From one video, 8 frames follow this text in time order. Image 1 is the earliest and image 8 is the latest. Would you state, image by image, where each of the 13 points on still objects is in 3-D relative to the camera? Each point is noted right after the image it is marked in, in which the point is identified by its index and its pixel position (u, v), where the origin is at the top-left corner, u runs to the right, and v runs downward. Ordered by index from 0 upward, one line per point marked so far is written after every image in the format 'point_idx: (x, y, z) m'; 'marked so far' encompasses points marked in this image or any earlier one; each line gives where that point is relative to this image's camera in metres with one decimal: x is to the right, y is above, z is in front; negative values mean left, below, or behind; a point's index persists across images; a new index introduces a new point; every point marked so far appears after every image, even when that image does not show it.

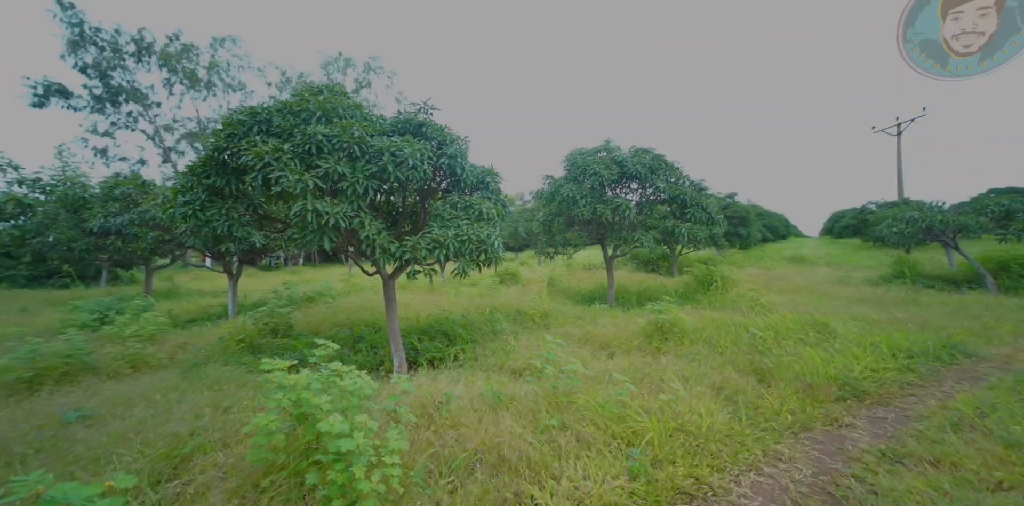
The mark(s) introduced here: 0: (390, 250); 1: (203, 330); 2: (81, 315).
0: (-1.2, 0.0, +4.2) m
1: (-4.6, -1.1, +6.4) m
2: (-6.8, -0.9, +6.7) m
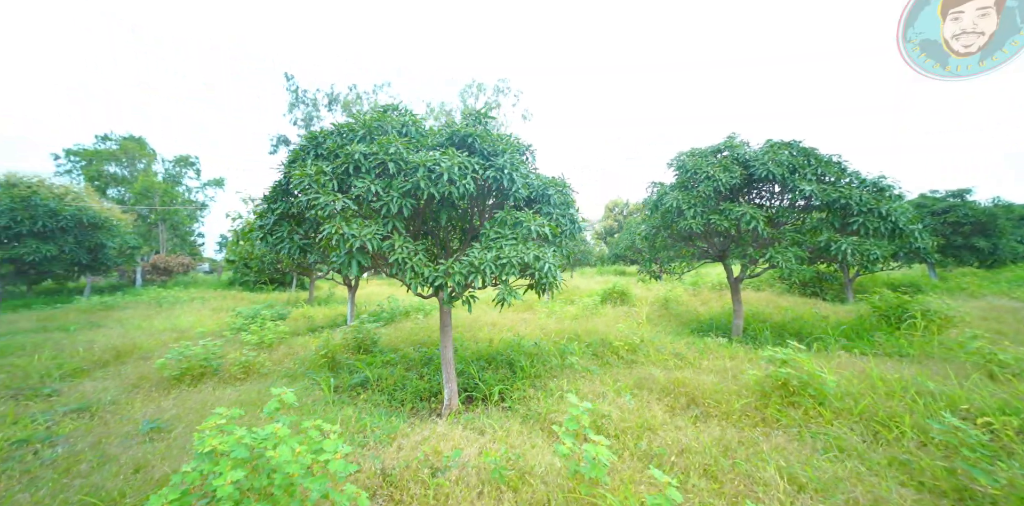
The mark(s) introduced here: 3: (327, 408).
0: (-0.8, -0.2, +3.8) m
1: (-3.3, -1.4, +7.0) m
2: (-5.1, -1.2, +8.0) m
3: (-1.8, -1.5, +4.2) m
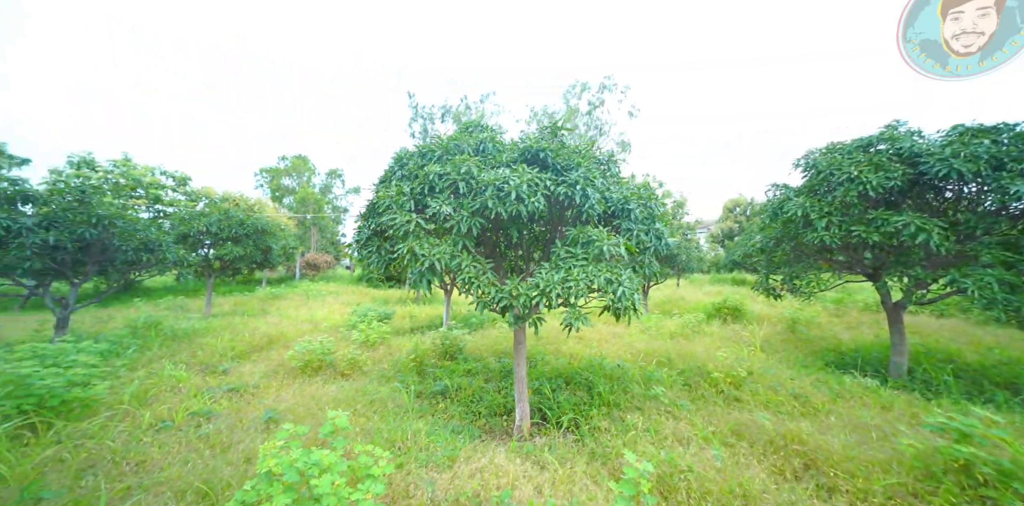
0: (-0.2, -0.4, +3.7) m
1: (-1.8, -1.5, +7.4) m
2: (-3.3, -1.3, +8.9) m
3: (-1.1, -1.7, +4.4) m
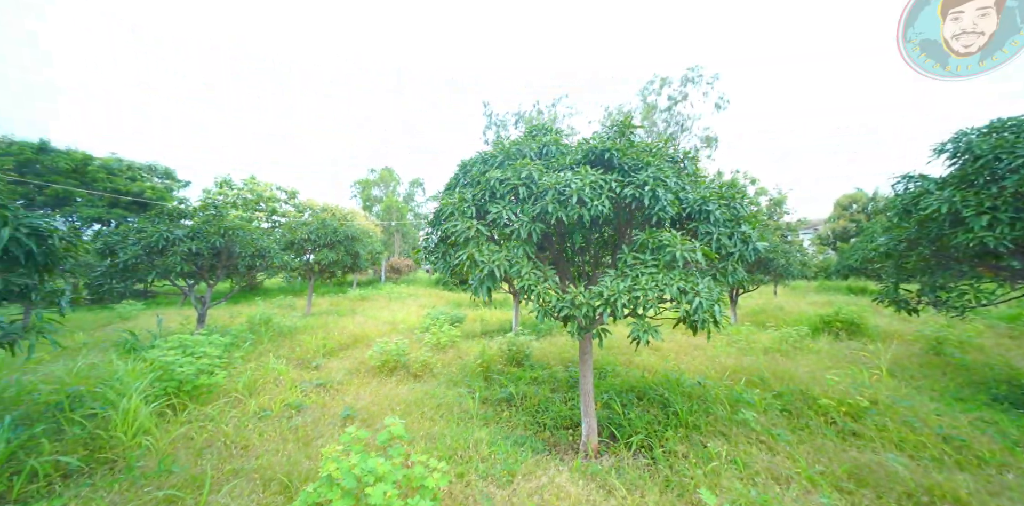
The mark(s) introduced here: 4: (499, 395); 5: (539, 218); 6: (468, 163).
0: (+0.3, -0.4, +3.5) m
1: (-0.5, -1.6, +7.5) m
2: (-1.8, -1.5, +9.2) m
3: (-0.4, -1.8, +4.3) m
4: (-0.1, -1.7, +4.9) m
5: (+0.2, +0.3, +3.6) m
6: (-0.5, +0.9, +4.3) m
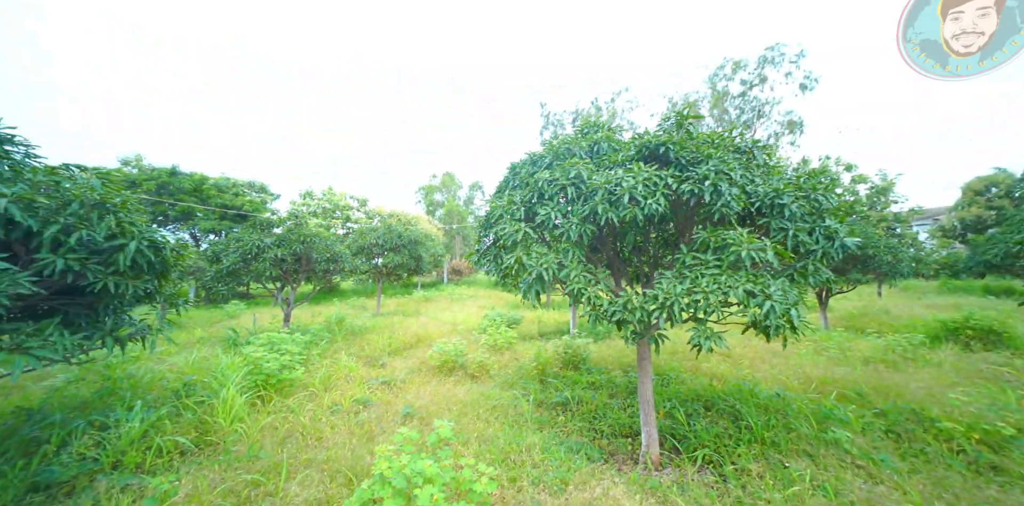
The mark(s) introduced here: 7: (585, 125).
0: (+0.7, -0.4, +3.4) m
1: (+0.5, -1.6, +7.4) m
2: (-0.5, -1.5, +9.3) m
3: (+0.1, -1.8, +4.3) m
4: (+0.5, -1.7, +4.8) m
5: (+0.7, +0.3, +3.5) m
6: (+0.1, +0.9, +4.3) m
7: (+0.8, +1.3, +4.2) m
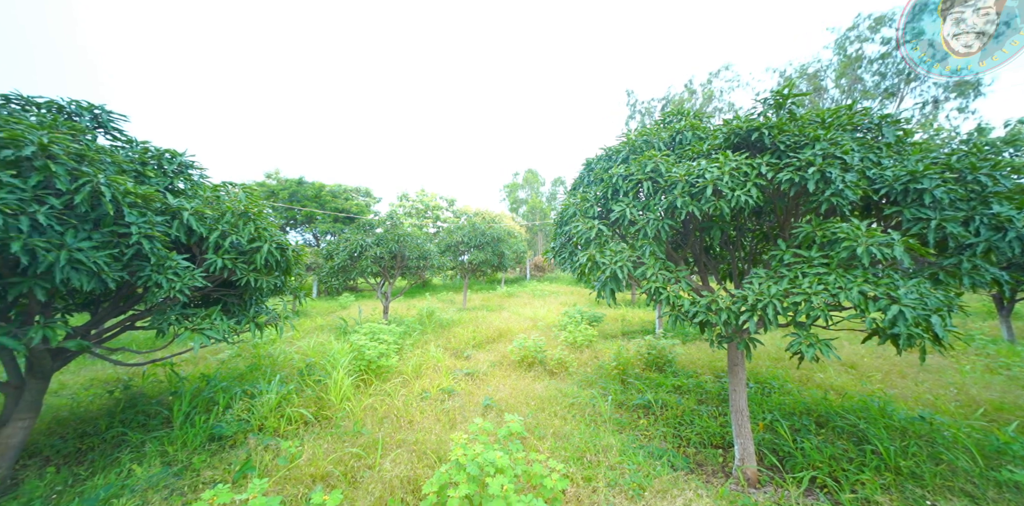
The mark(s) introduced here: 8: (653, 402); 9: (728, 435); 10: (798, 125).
0: (+1.3, -0.4, +3.2) m
1: (+1.8, -1.6, +7.2) m
2: (+1.2, -1.4, +9.2) m
3: (+0.9, -1.7, +4.2) m
4: (+1.4, -1.6, +4.7) m
5: (+1.3, +0.3, +3.3) m
6: (+0.8, +0.9, +4.2) m
7: (+1.5, +1.3, +4.0) m
8: (+1.5, -1.6, +4.6) m
9: (+2.0, -1.7, +4.0) m
10: (+2.2, +1.0, +3.2) m
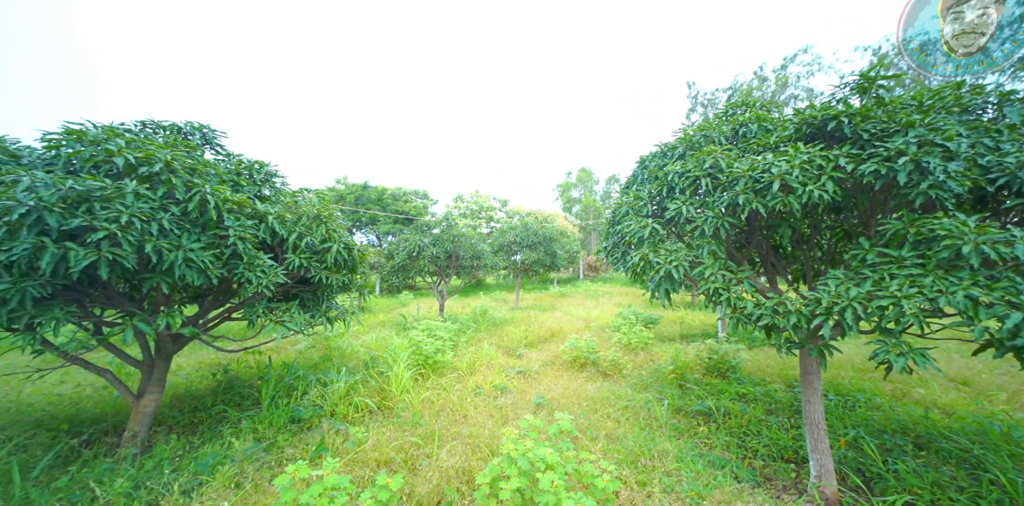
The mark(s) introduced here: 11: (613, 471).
0: (+1.7, -0.4, +3.0) m
1: (+2.7, -1.6, +6.9) m
2: (+2.4, -1.4, +9.0) m
3: (+1.4, -1.7, +4.1) m
4: (+1.9, -1.6, +4.5) m
5: (+1.7, +0.3, +3.2) m
6: (+1.4, +0.9, +4.1) m
7: (+2.0, +1.3, +3.8) m
8: (+2.1, -1.6, +4.4) m
9: (+2.5, -1.7, +3.7) m
10: (+2.5, +1.0, +2.9) m
11: (+0.6, -1.4, +2.7) m
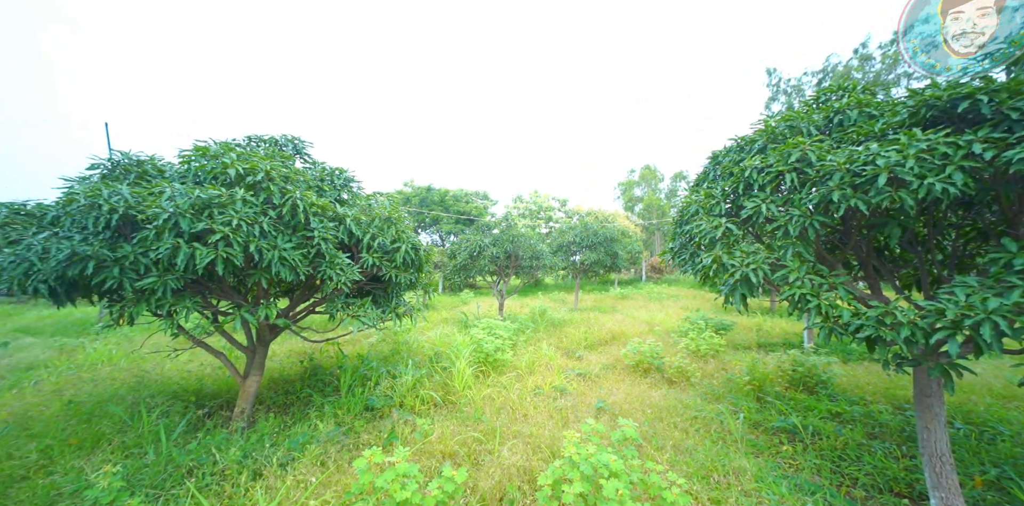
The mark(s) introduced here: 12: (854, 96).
0: (+2.1, -0.4, +2.8) m
1: (+3.7, -1.6, +6.5) m
2: (+3.6, -1.4, +8.6) m
3: (+2.0, -1.8, +3.8) m
4: (+2.6, -1.7, +4.2) m
5: (+2.1, +0.3, +2.9) m
6: (+1.9, +0.9, +3.9) m
7: (+2.5, +1.3, +3.5) m
8: (+2.7, -1.7, +4.1) m
9: (+3.0, -1.7, +3.3) m
10: (+2.9, +0.9, +2.5) m
11: (+1.0, -1.4, +2.6) m
12: (+2.6, +1.2, +3.3) m
